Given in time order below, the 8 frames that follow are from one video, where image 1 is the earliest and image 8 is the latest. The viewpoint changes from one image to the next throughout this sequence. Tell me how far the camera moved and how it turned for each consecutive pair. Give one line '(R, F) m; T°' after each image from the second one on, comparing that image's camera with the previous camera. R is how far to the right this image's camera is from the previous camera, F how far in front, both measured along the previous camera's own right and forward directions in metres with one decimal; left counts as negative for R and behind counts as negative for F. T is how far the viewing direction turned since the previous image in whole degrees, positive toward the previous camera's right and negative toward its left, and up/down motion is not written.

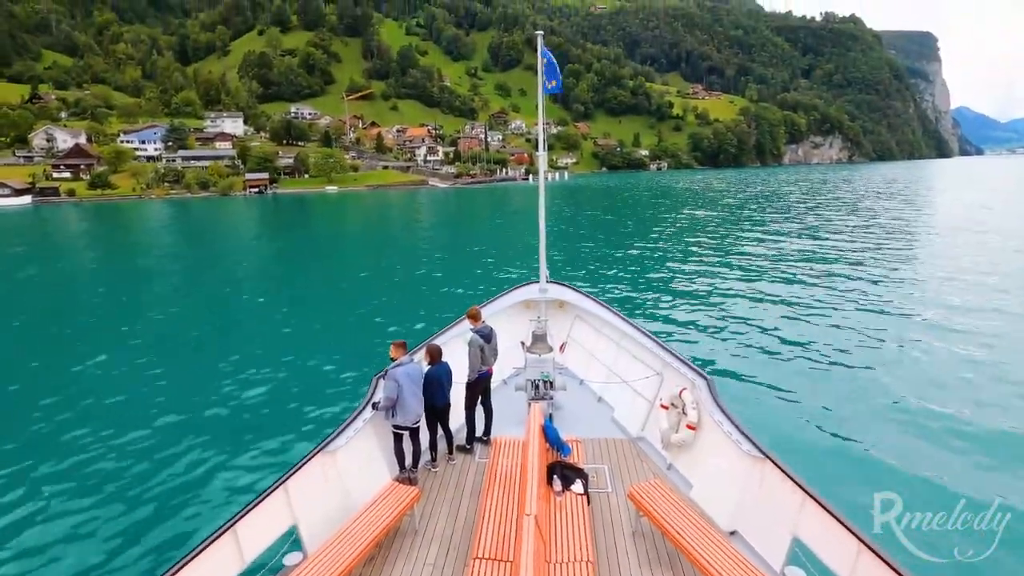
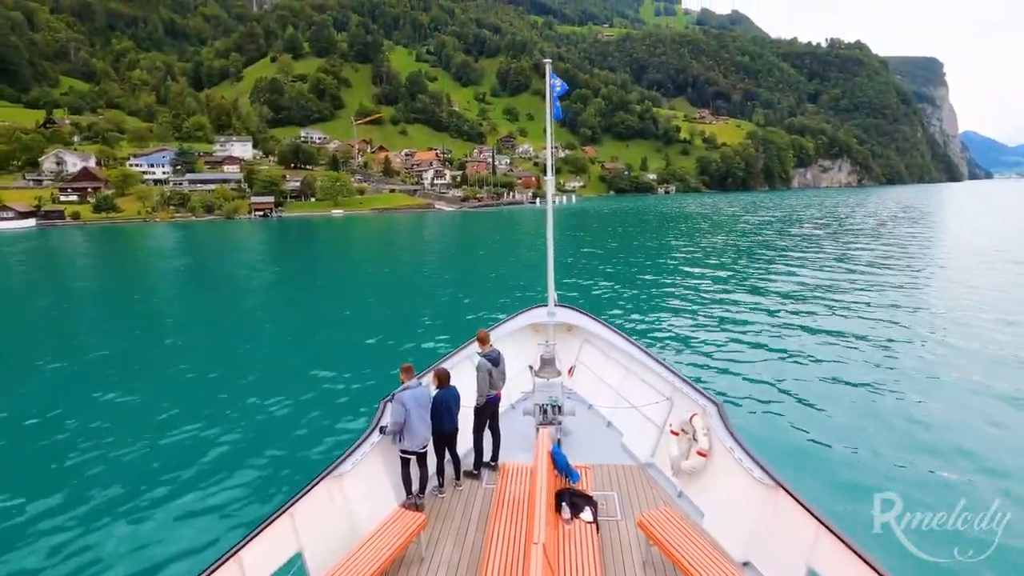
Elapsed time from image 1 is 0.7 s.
(0.0, +0.3) m; -1°
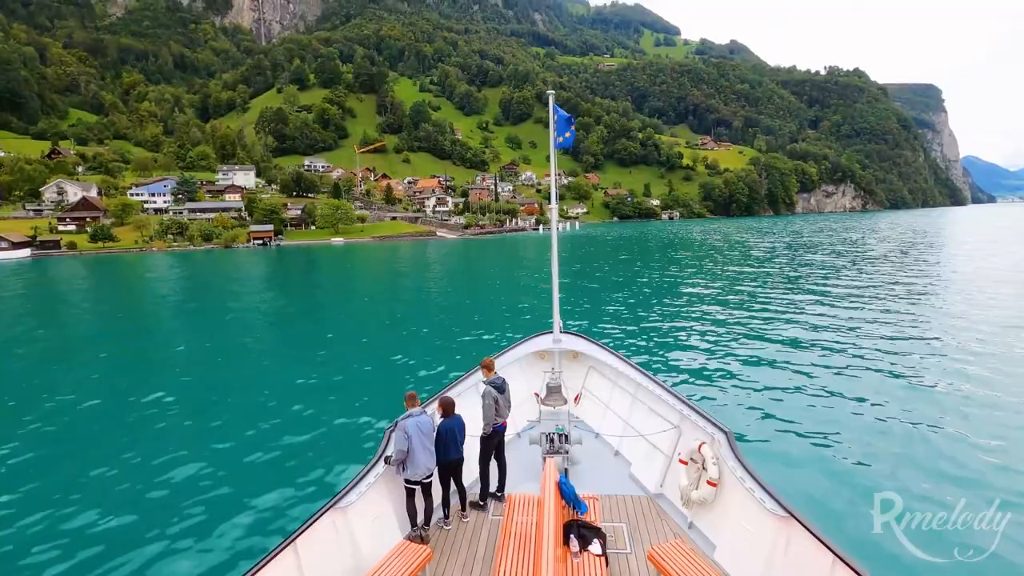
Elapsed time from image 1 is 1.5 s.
(+0.1, +0.4) m; 0°
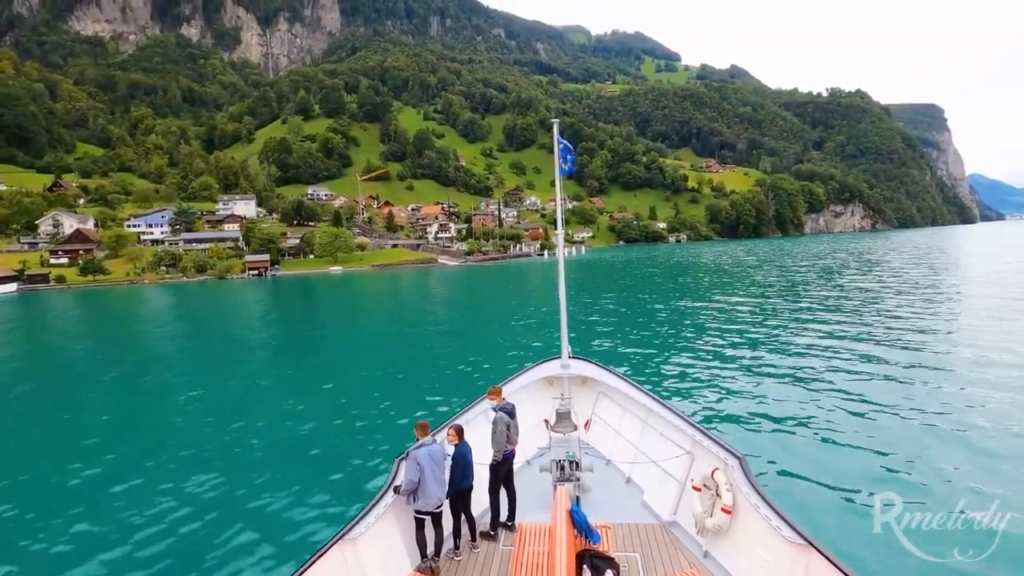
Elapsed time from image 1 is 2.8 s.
(+0.1, +0.8) m; -1°
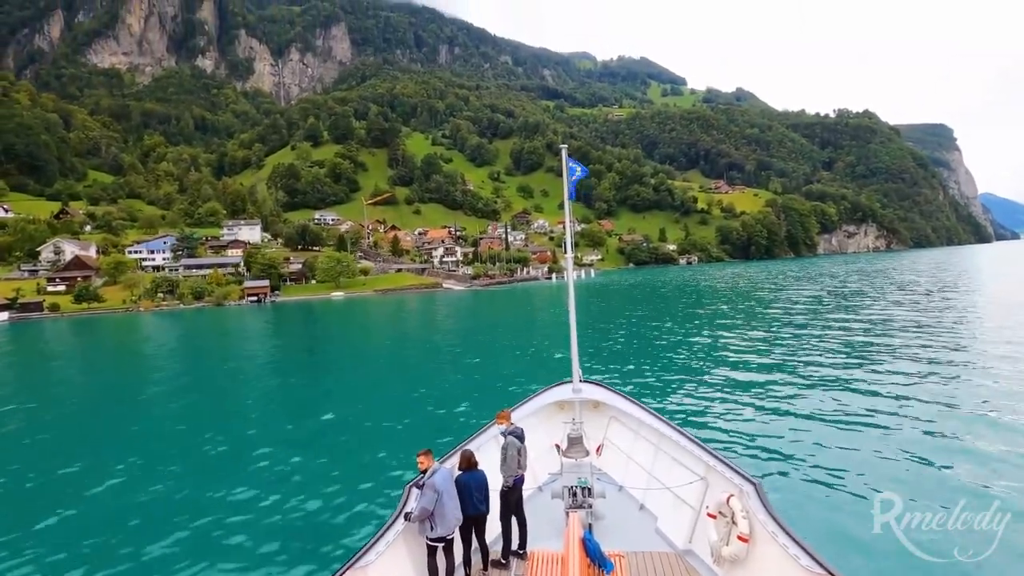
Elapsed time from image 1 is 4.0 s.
(+0.1, +0.7) m; -1°
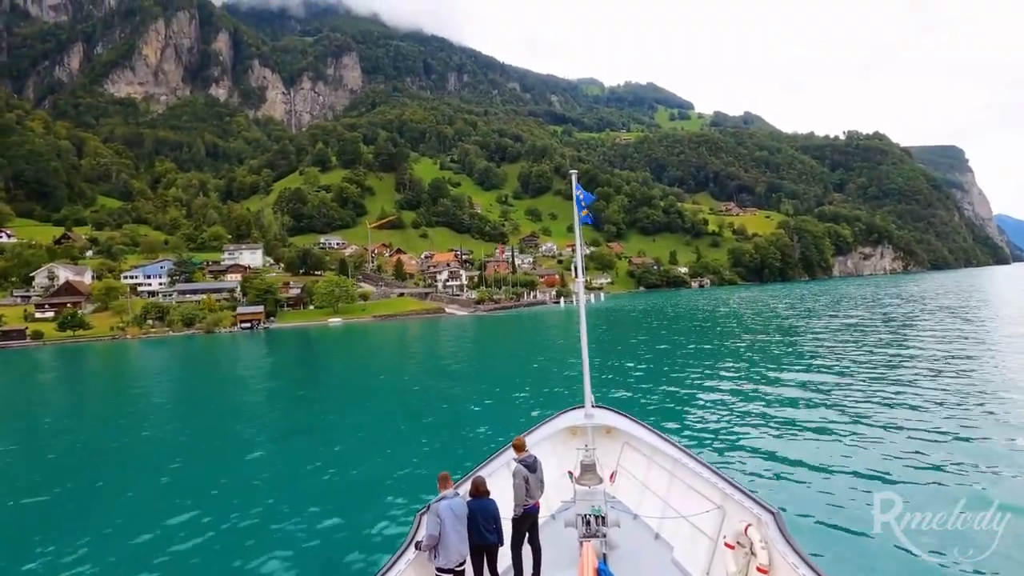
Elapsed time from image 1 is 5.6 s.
(+0.1, +1.0) m; -1°
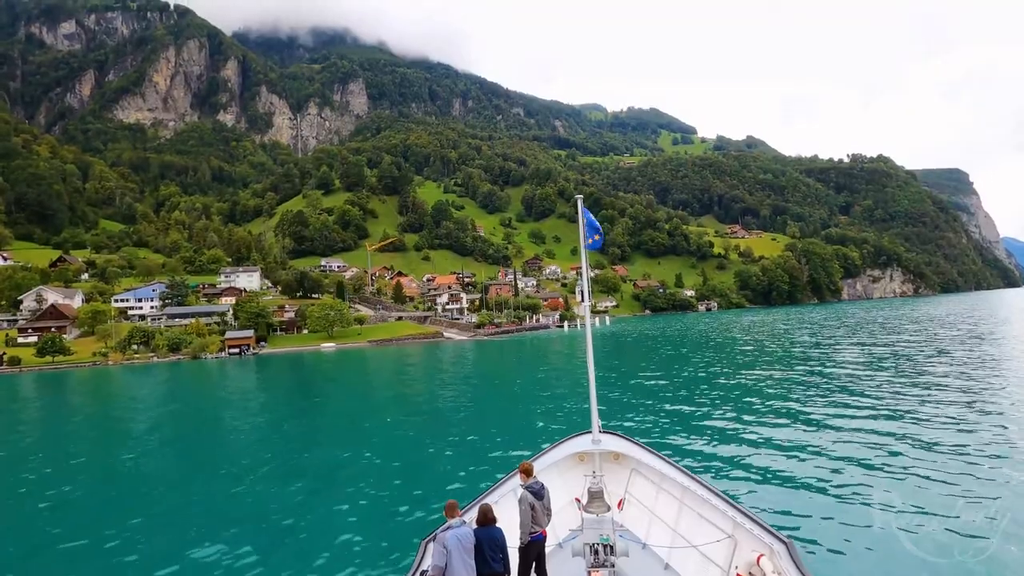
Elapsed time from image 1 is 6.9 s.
(+0.1, +0.8) m; 0°
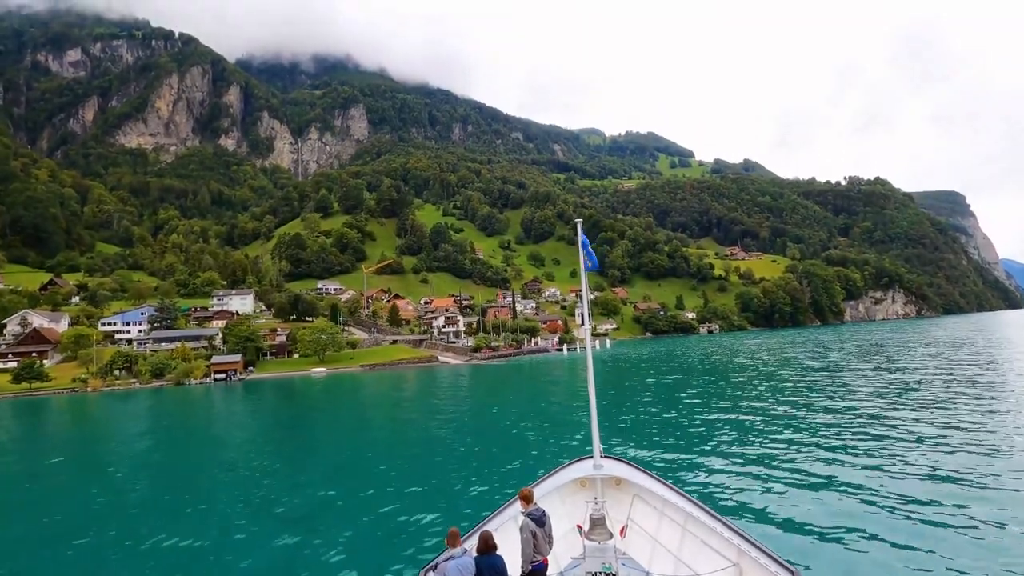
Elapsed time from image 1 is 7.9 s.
(+0.1, +0.6) m; 0°
